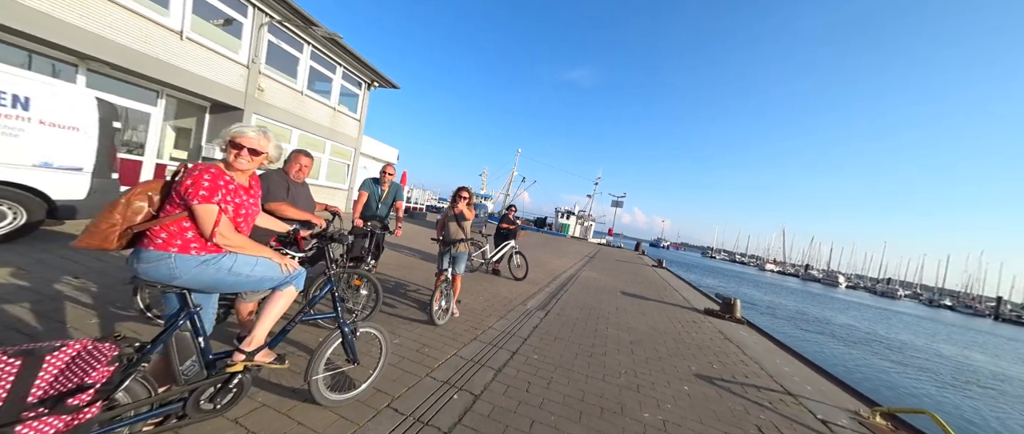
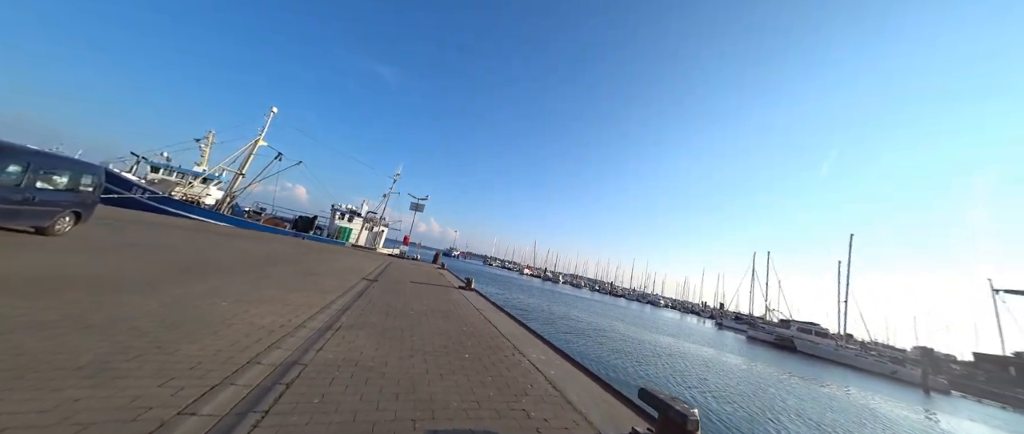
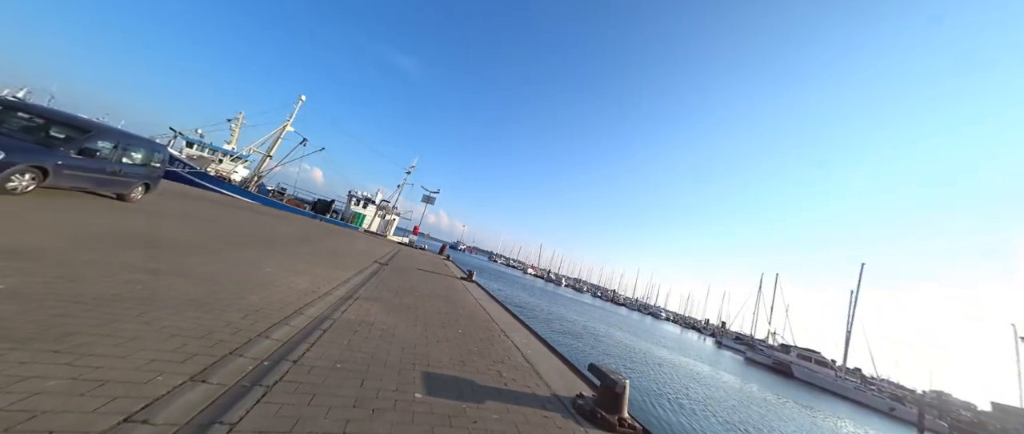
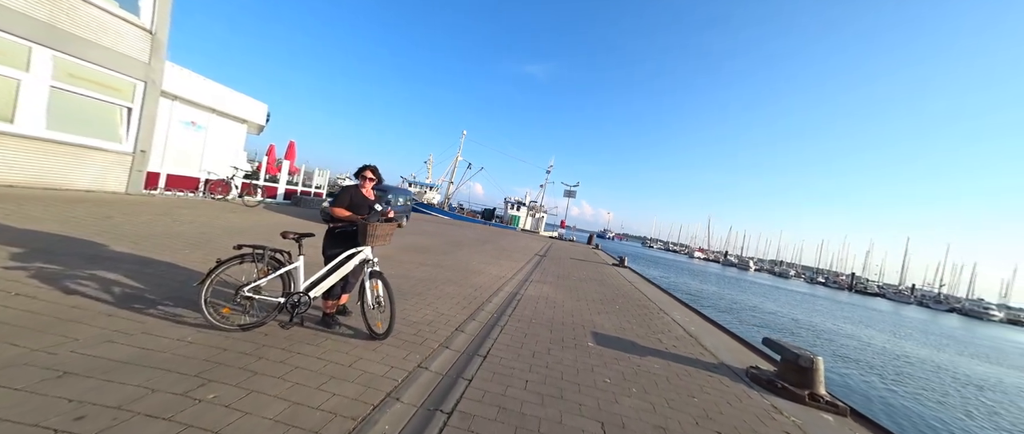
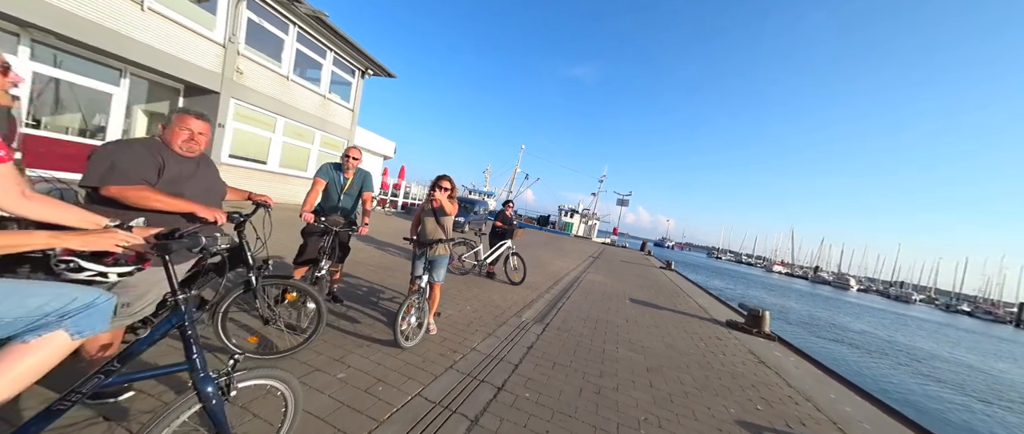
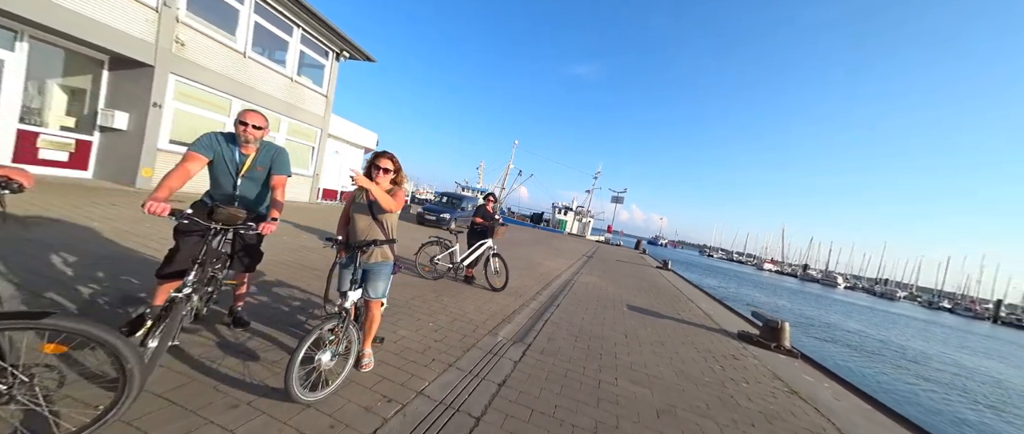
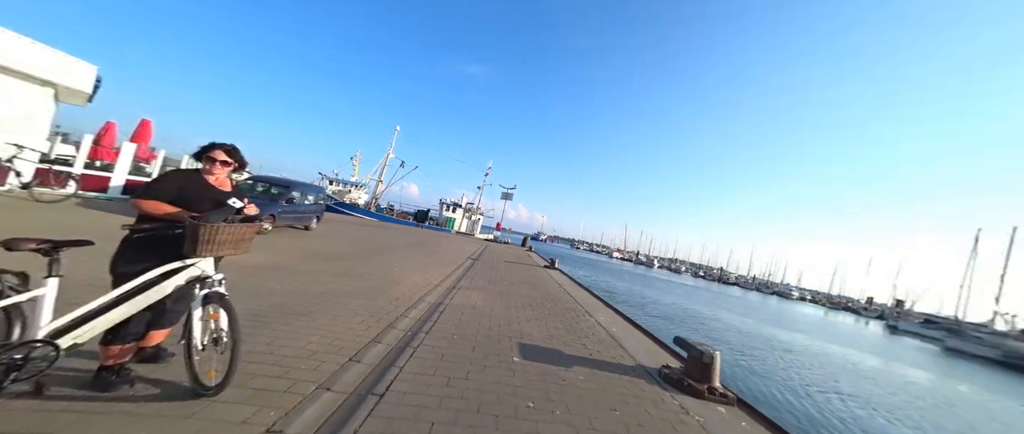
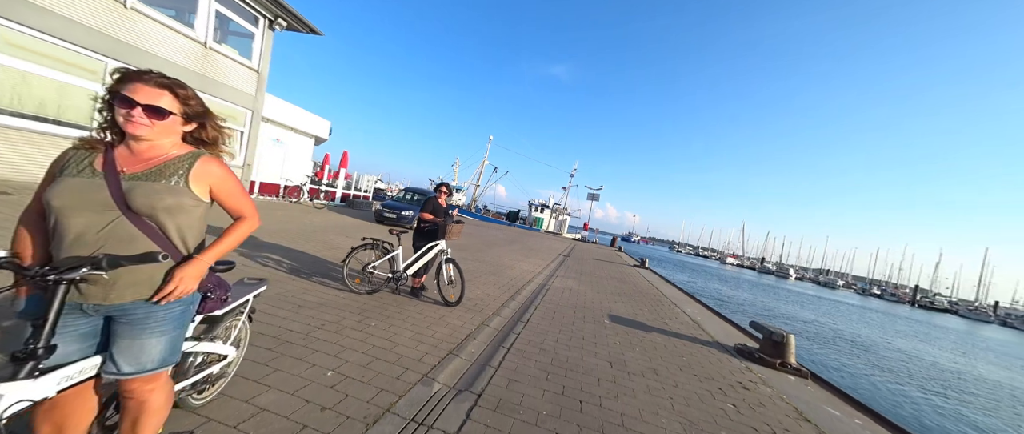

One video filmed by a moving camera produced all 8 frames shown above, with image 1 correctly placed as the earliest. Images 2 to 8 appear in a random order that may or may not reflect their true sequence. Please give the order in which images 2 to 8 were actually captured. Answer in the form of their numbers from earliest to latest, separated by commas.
5, 6, 8, 4, 7, 3, 2
